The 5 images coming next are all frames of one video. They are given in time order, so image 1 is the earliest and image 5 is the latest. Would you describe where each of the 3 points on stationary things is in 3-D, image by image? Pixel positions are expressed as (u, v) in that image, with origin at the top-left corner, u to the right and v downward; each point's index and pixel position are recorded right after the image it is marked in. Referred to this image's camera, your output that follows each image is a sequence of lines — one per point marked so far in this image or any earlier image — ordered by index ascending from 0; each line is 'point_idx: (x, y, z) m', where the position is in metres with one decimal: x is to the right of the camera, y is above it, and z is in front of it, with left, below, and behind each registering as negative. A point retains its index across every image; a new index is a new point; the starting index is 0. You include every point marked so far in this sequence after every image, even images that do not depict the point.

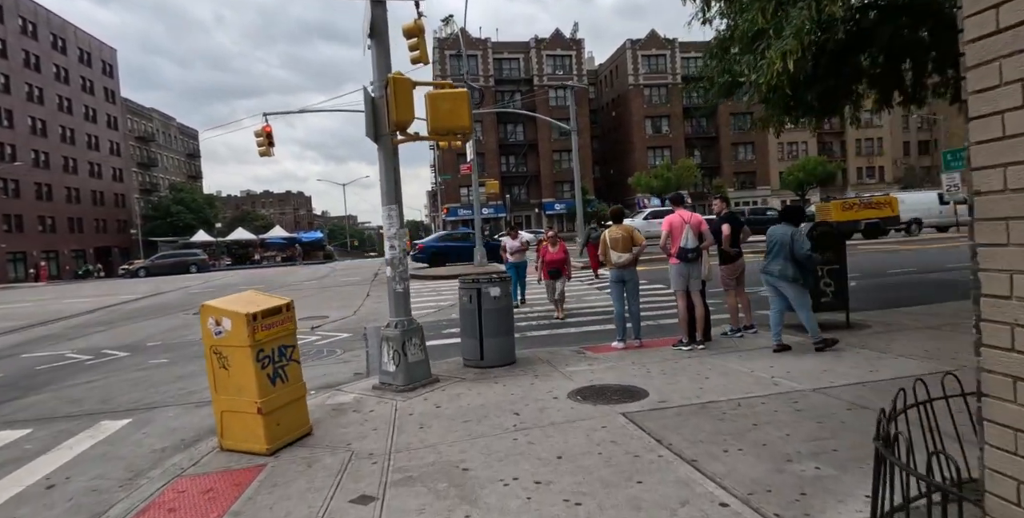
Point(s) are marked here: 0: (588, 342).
0: (+1.1, -1.2, +8.6) m
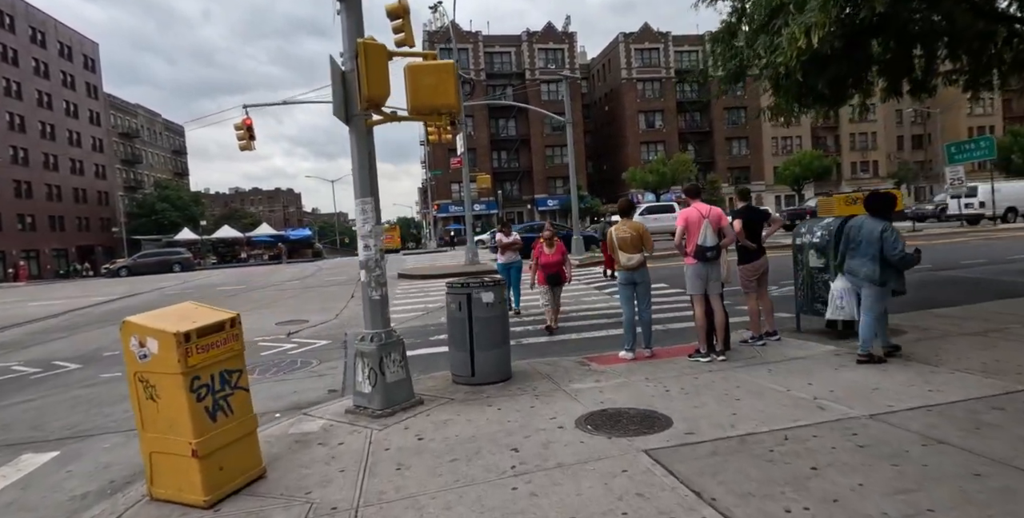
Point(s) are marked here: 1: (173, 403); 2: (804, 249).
0: (+1.1, -1.2, +7.7) m
1: (-2.2, -0.9, +3.7) m
2: (+3.8, +0.1, +7.7) m
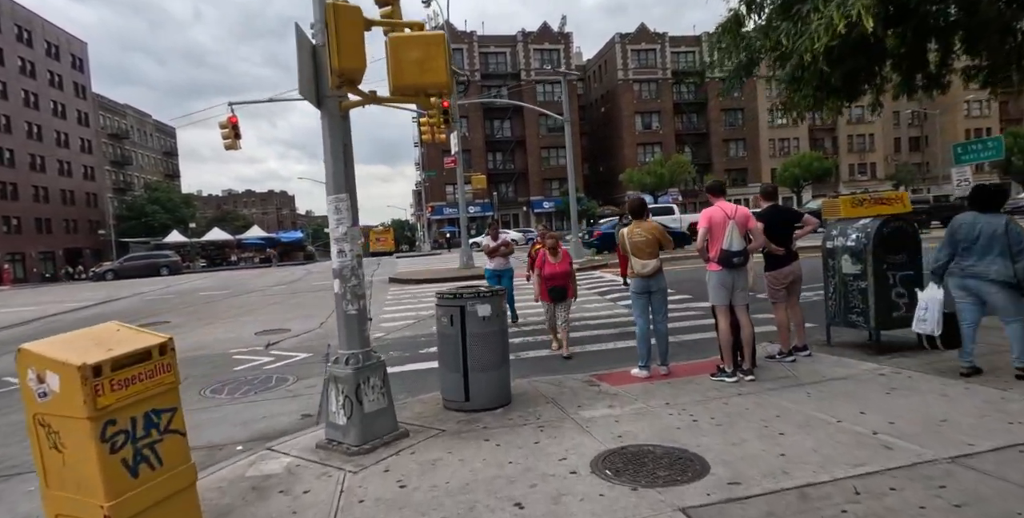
0: (+1.1, -1.3, +6.9) m
1: (-2.1, -1.0, +2.9) m
2: (+3.8, +0.1, +6.9) m
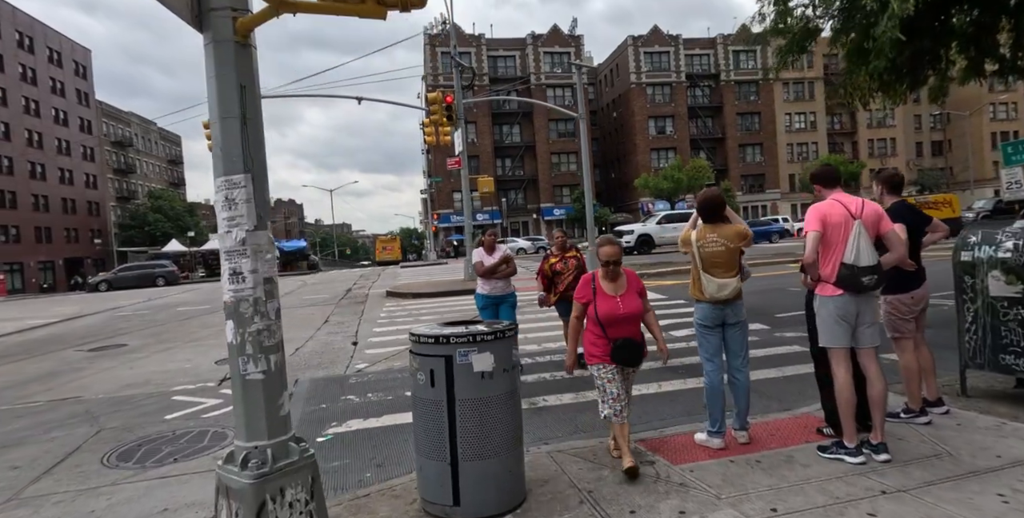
0: (+1.2, -1.5, +5.0) m
1: (-2.1, -1.1, +1.0) m
2: (+3.9, -0.1, +4.9) m
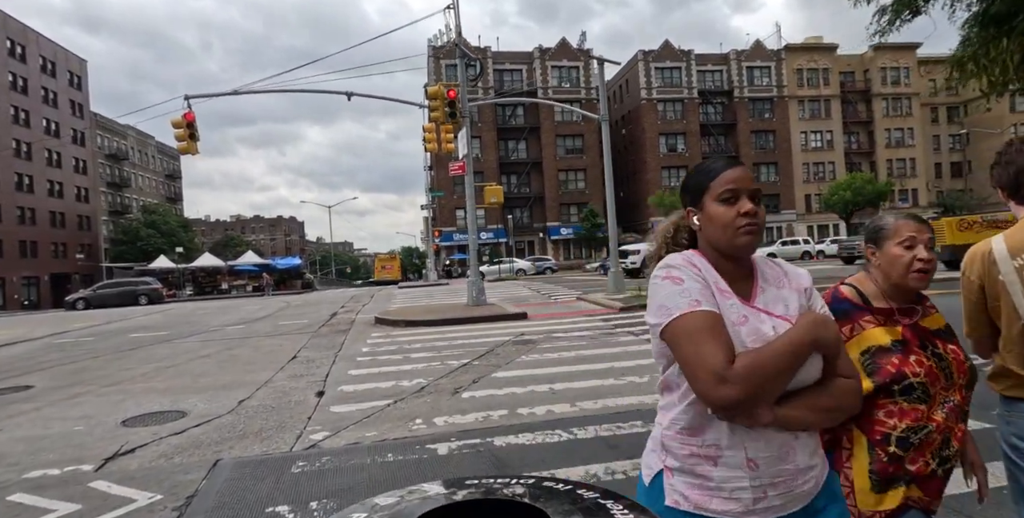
0: (+1.4, -1.6, +2.4) m
1: (-1.9, -1.0, -1.5) m
2: (+4.2, -0.3, +2.4) m
